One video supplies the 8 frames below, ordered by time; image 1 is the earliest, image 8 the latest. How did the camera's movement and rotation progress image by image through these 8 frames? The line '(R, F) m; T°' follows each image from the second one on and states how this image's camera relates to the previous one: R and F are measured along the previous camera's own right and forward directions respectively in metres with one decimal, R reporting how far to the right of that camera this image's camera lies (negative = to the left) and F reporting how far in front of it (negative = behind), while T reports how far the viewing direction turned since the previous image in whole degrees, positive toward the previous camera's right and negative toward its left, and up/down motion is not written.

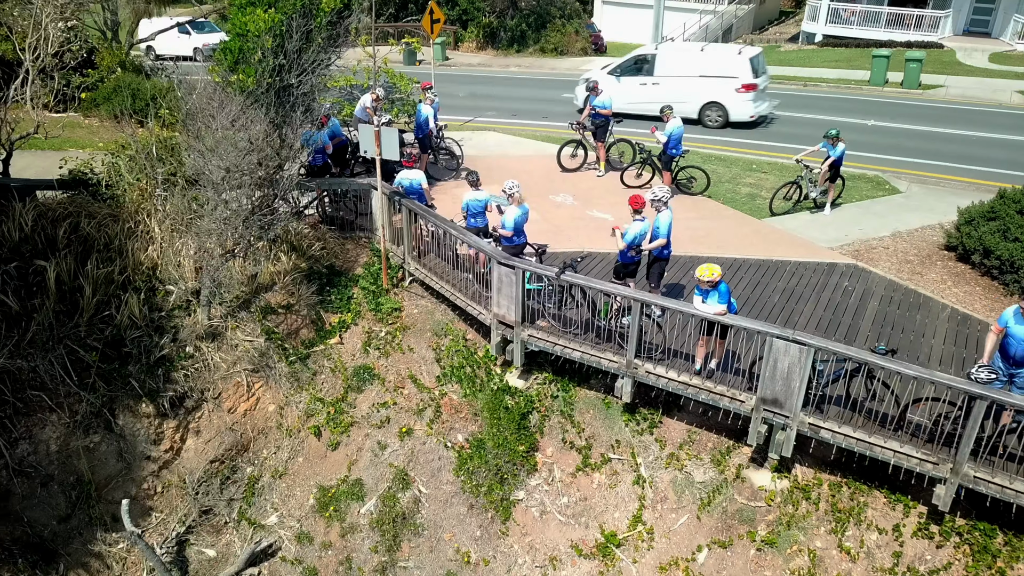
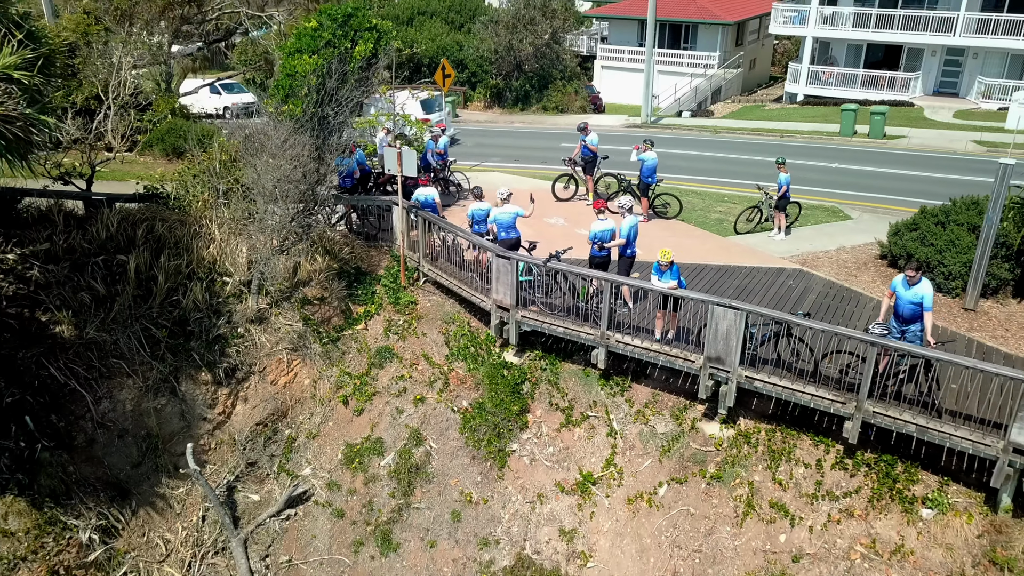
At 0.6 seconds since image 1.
(+0.1, -1.7) m; -1°
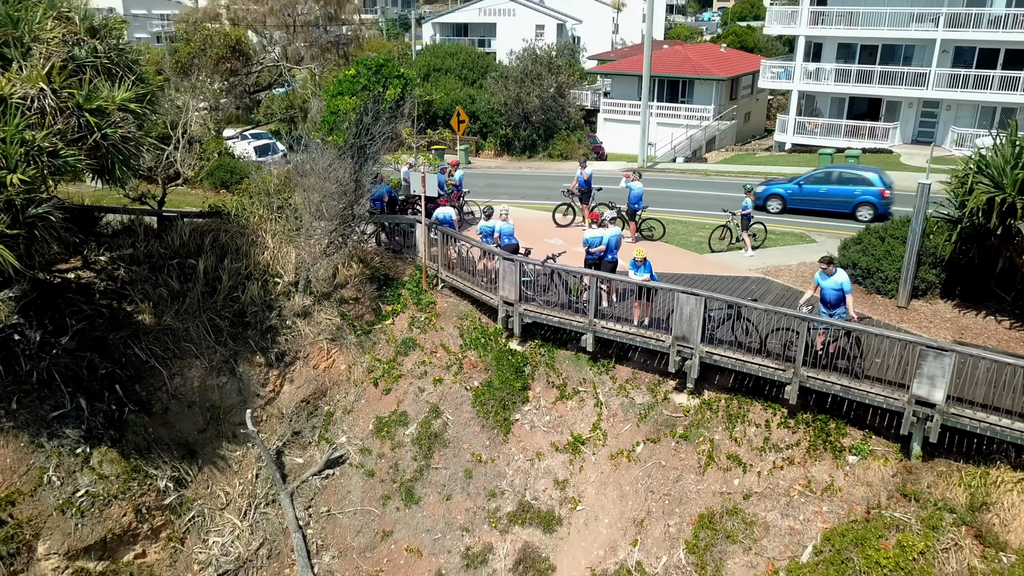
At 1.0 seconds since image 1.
(+0.1, -1.9) m; -1°
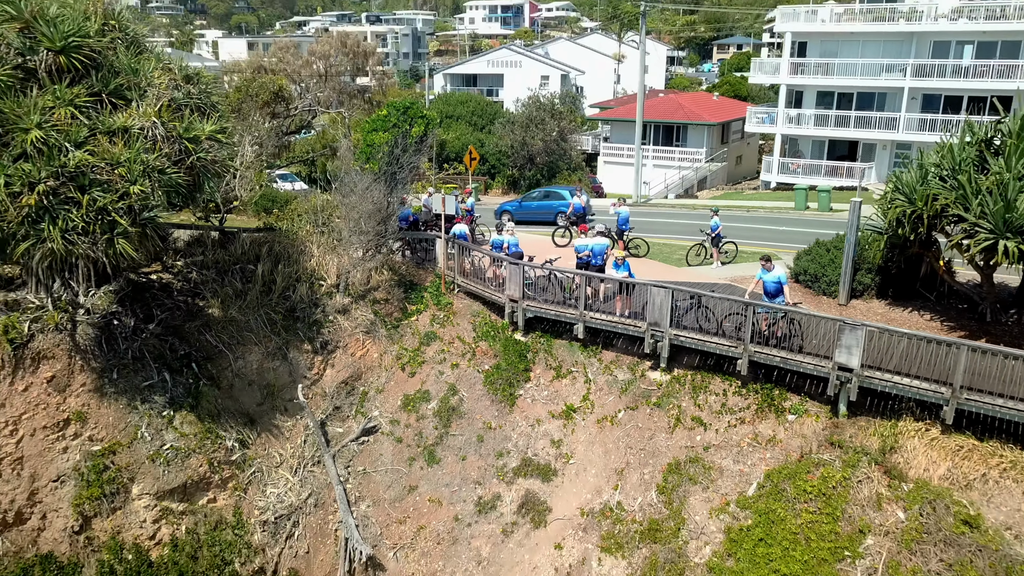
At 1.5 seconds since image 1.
(0.0, -2.4) m; 0°
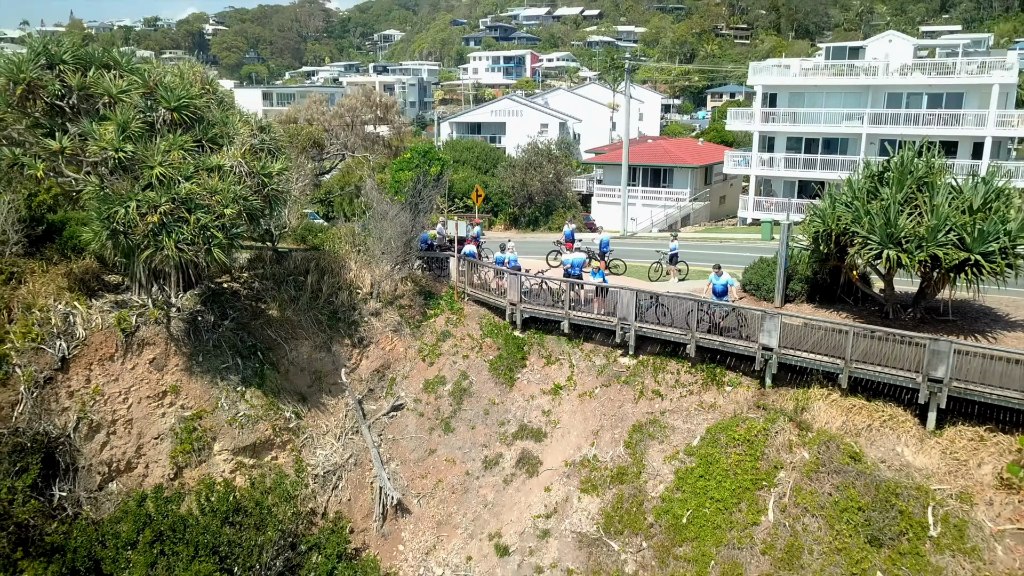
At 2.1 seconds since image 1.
(+0.1, -3.5) m; 0°
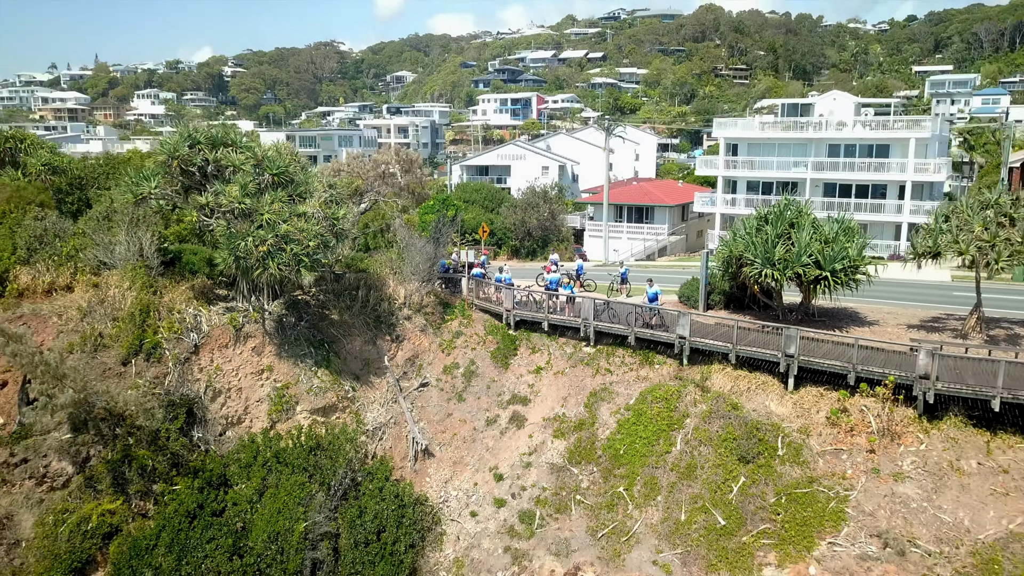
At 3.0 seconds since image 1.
(+0.4, -6.6) m; -1°
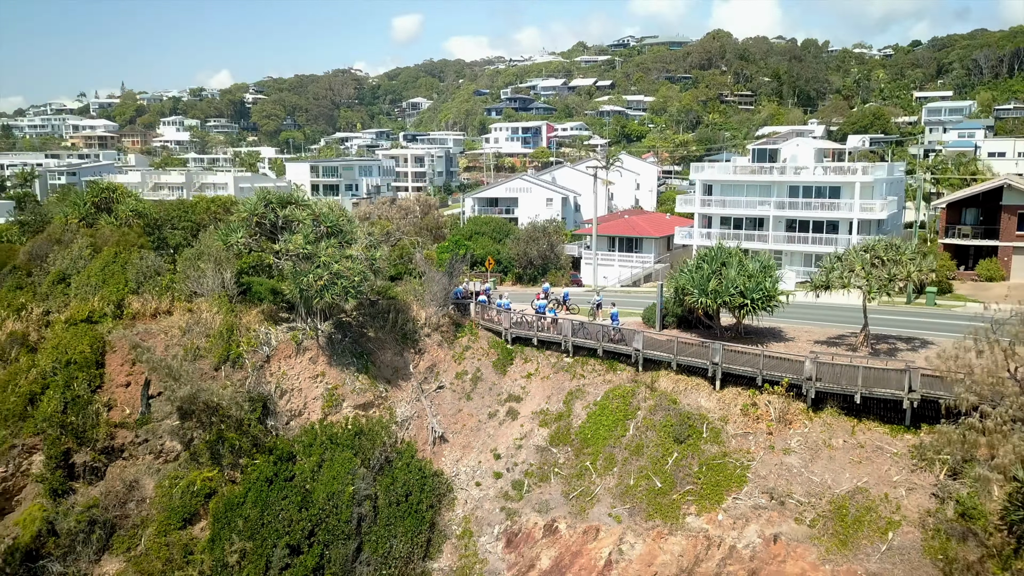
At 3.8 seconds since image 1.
(+0.6, -6.7) m; -1°
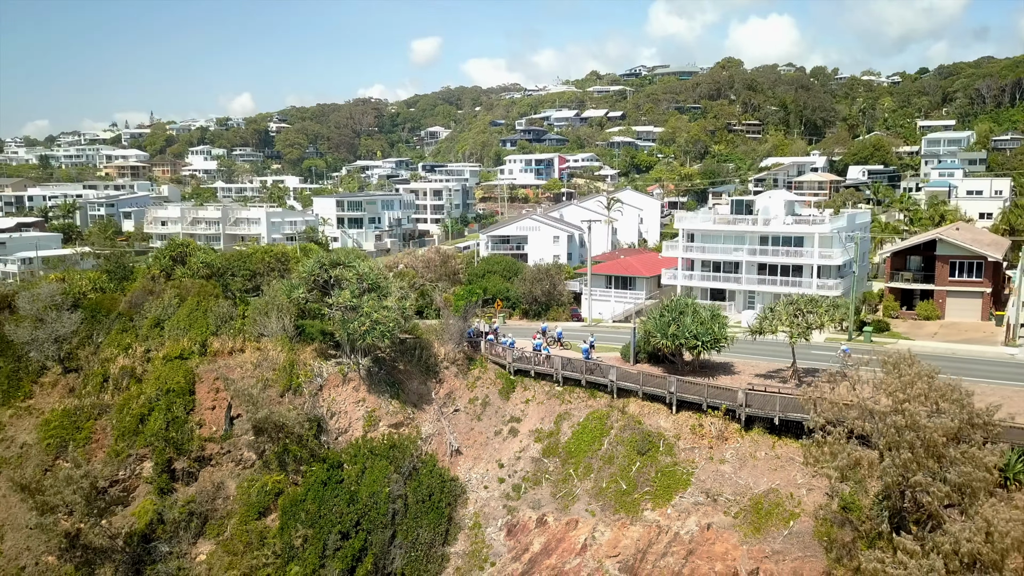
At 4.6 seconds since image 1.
(+0.7, -7.5) m; -1°
